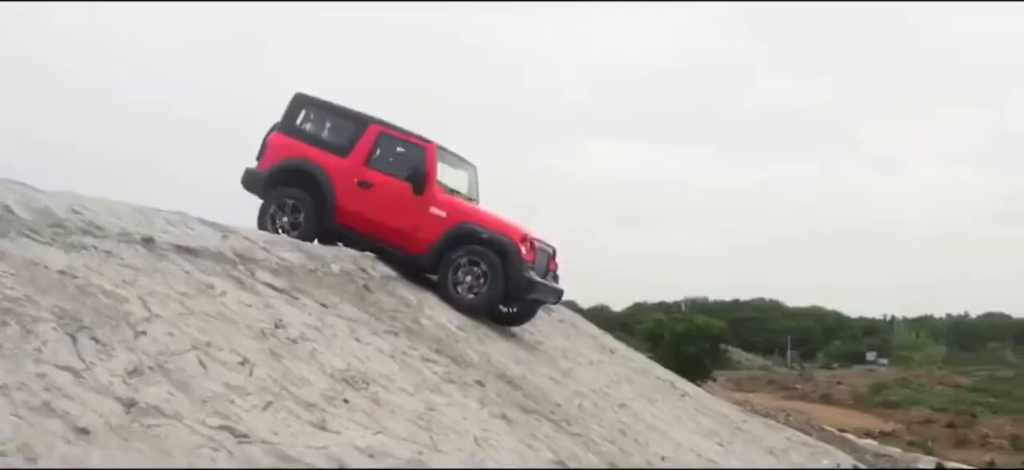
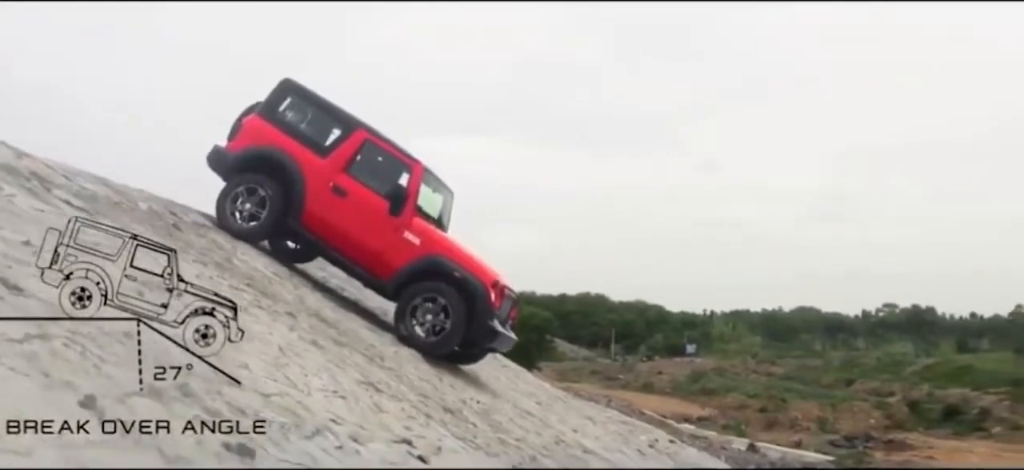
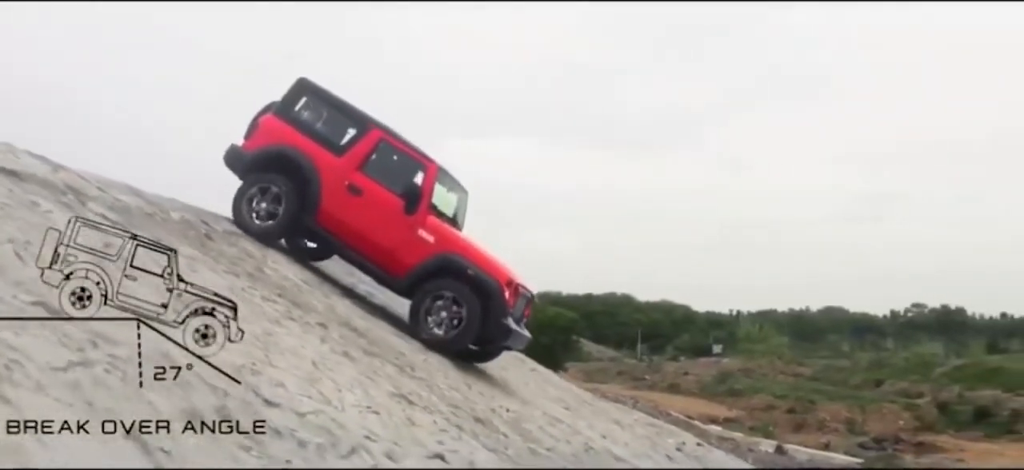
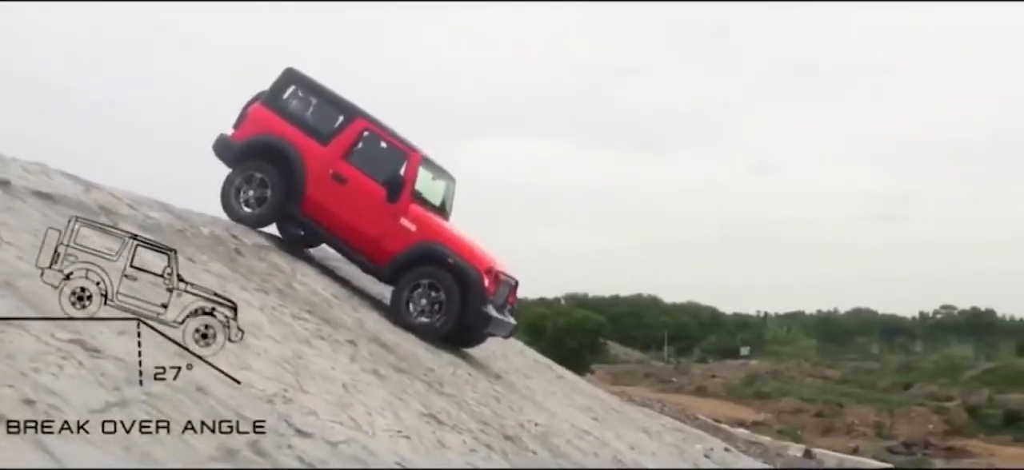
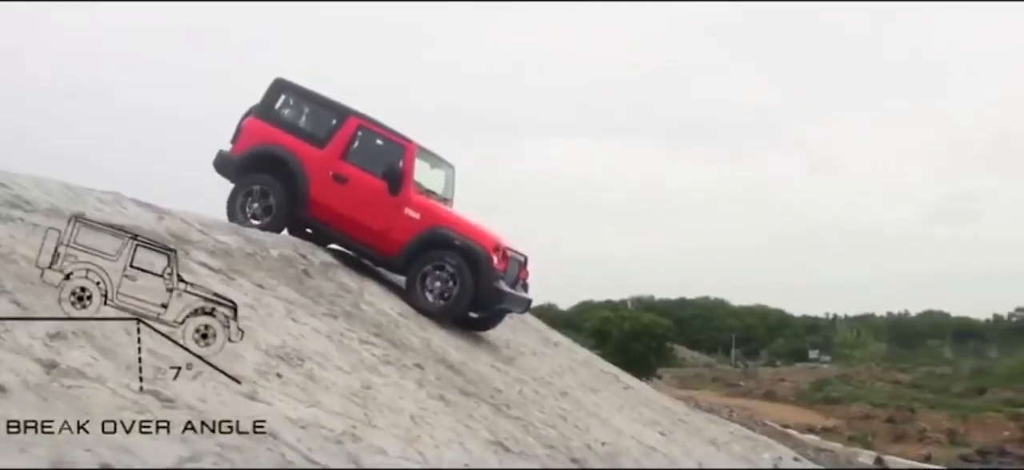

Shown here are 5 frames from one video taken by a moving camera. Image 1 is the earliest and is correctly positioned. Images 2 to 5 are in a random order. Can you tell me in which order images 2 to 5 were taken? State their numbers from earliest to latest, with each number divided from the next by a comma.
5, 4, 3, 2
